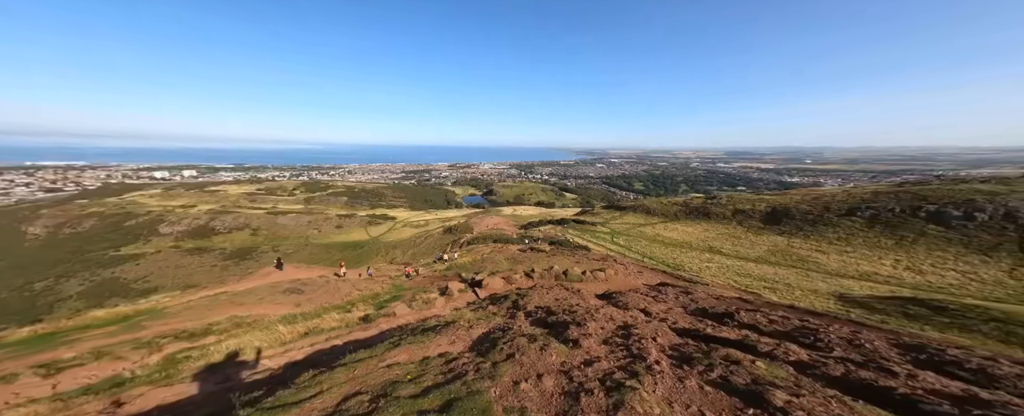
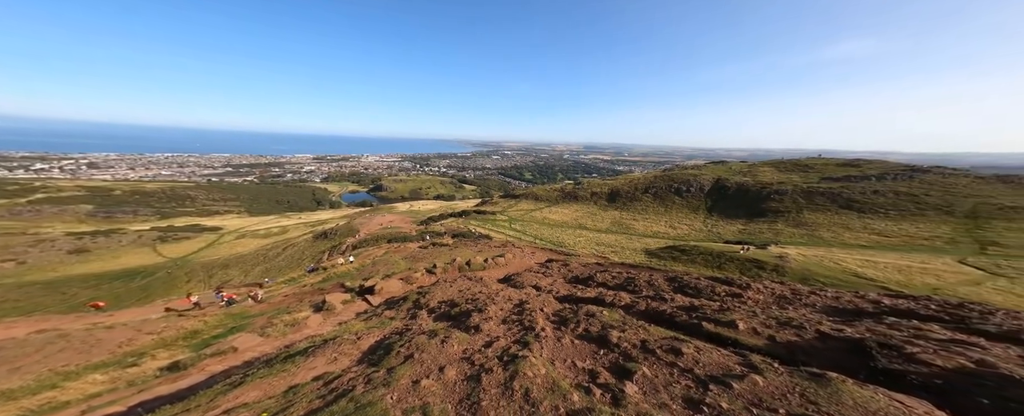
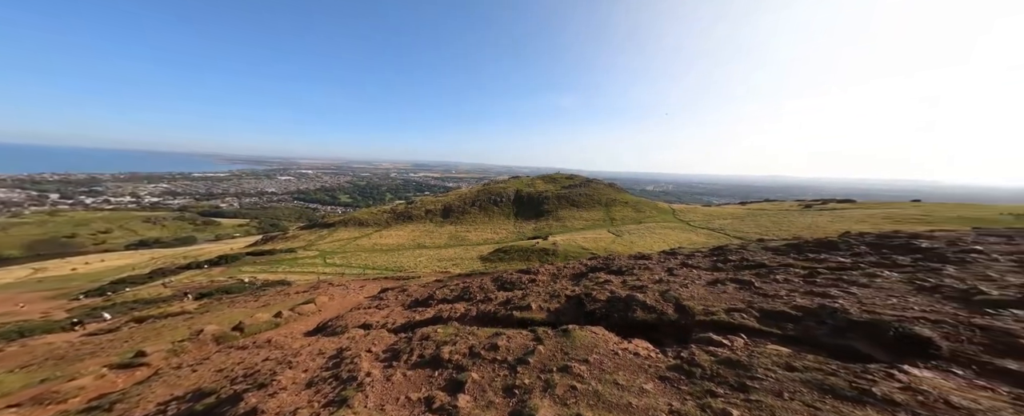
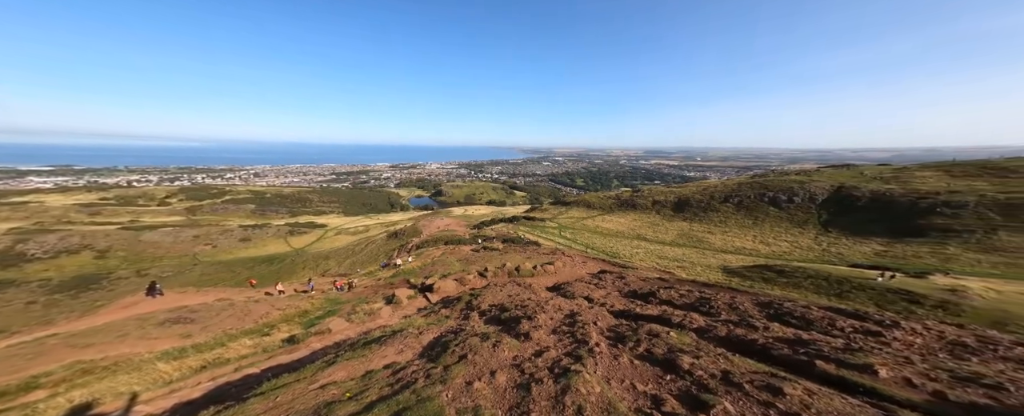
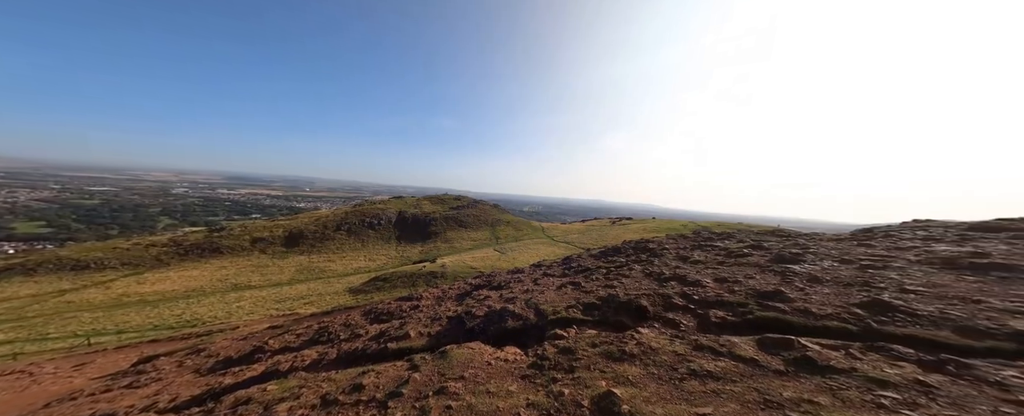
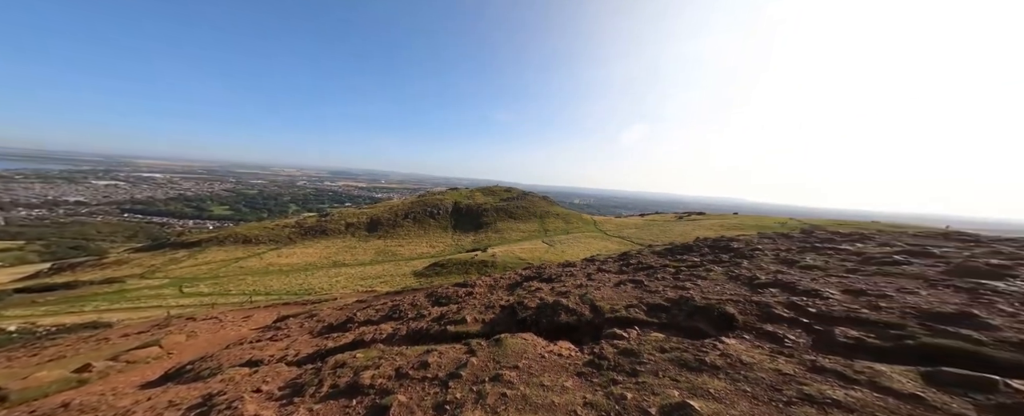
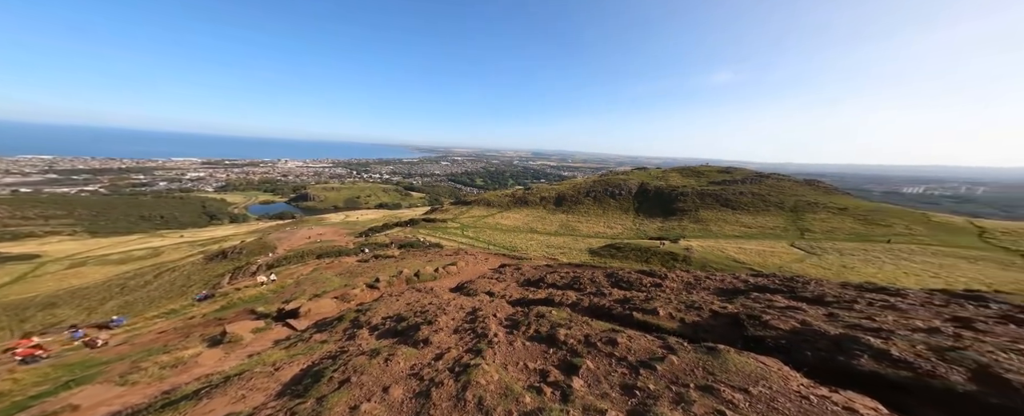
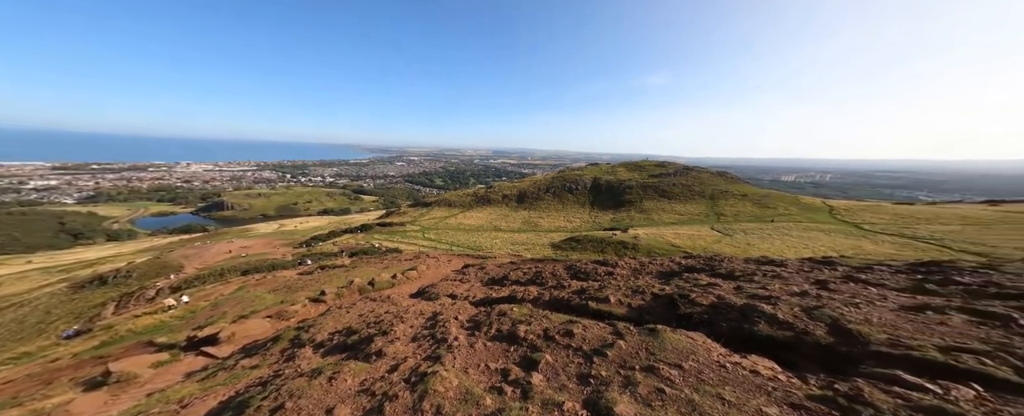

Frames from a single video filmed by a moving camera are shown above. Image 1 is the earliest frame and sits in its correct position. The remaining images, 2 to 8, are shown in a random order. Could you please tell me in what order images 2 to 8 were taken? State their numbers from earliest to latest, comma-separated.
4, 2, 7, 8, 3, 6, 5
